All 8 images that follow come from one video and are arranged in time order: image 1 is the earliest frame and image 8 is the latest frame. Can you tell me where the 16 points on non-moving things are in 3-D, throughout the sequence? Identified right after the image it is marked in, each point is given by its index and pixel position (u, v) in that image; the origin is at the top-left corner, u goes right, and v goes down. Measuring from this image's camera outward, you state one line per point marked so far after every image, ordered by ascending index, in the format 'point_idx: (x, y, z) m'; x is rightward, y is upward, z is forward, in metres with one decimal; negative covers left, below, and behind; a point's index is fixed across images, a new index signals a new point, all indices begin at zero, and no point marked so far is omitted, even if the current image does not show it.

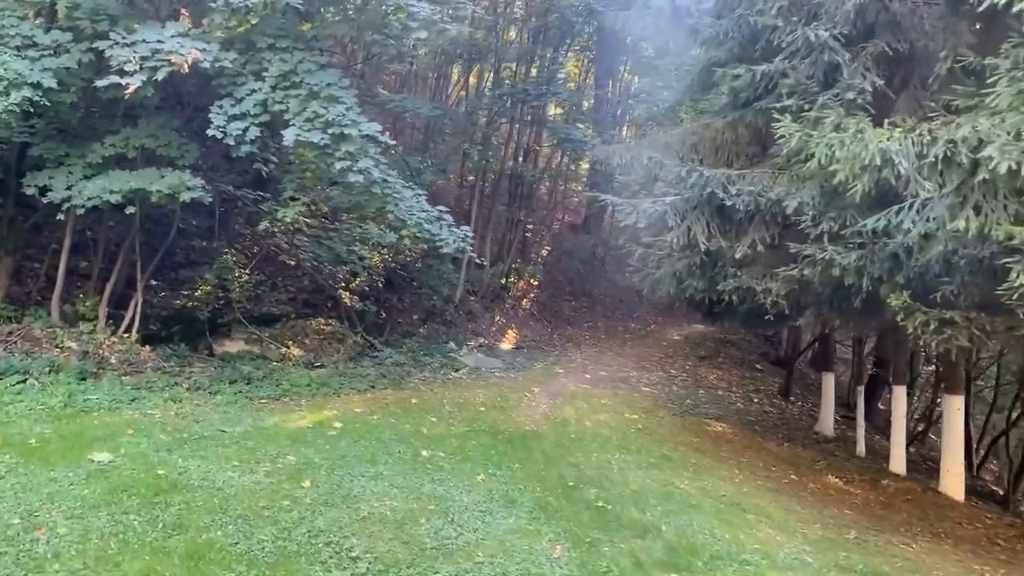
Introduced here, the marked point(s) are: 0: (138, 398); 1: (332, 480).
0: (-3.4, -1.0, +7.4) m
1: (-1.1, -1.2, +5.2) m
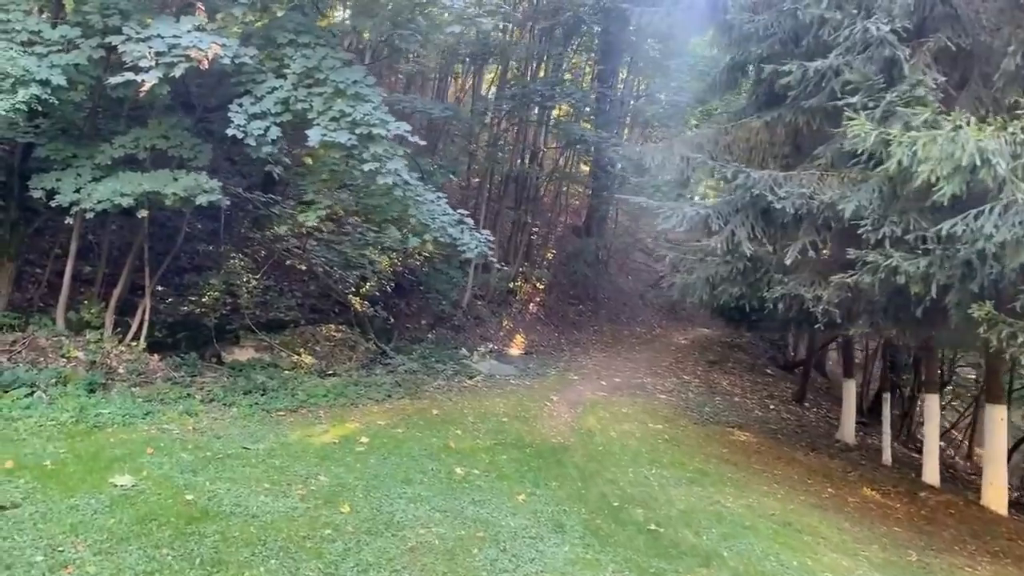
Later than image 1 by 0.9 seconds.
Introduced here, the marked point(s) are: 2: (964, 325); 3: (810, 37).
0: (-3.1, -1.1, +7.1) m
1: (-0.8, -1.3, +4.8) m
2: (+3.1, -0.3, +5.6) m
3: (+2.9, +2.4, +7.8) m
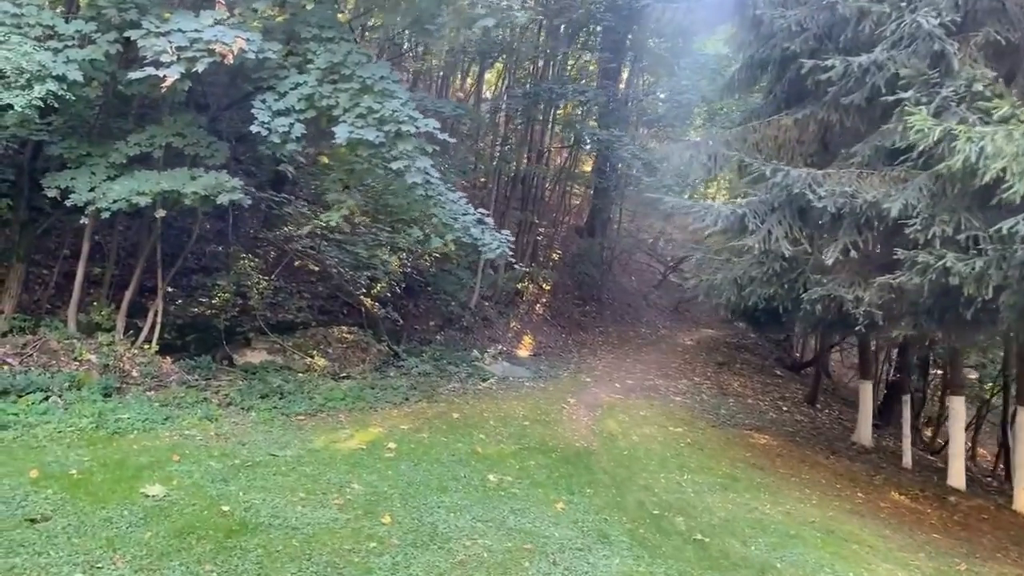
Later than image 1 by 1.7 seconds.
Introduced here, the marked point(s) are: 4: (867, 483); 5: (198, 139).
0: (-2.9, -1.1, +6.9) m
1: (-0.6, -1.3, +4.6) m
2: (+3.4, -0.3, +5.5) m
3: (+3.1, +2.4, +7.6) m
4: (+4.0, -2.2, +9.2) m
5: (-3.1, +1.5, +8.0) m
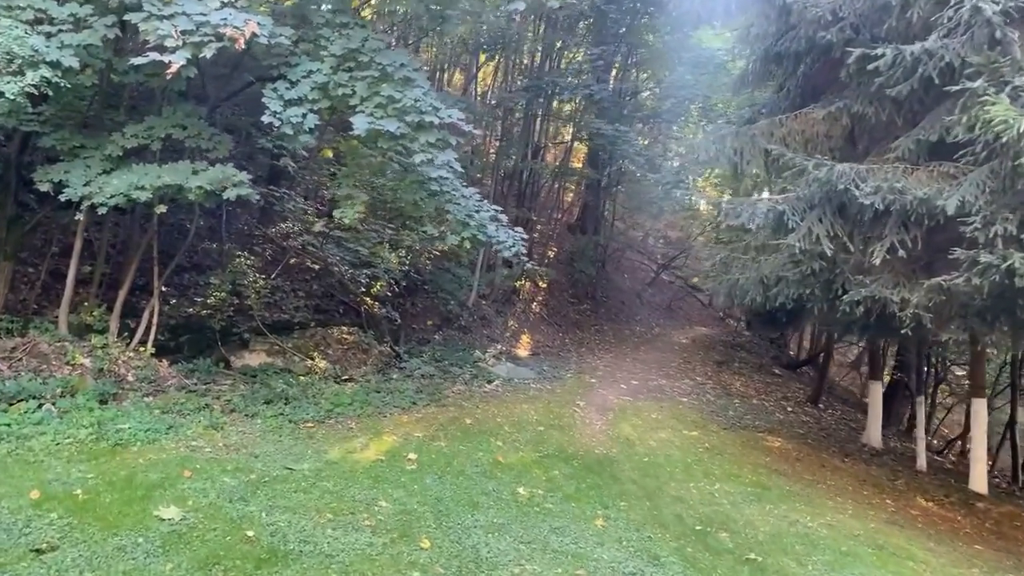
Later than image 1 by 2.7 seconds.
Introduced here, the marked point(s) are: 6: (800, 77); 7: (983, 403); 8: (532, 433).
0: (-2.7, -1.1, +6.5) m
1: (-0.3, -1.3, +4.3) m
2: (+3.6, -0.3, +5.2) m
3: (+3.3, +2.4, +7.3) m
4: (+4.2, -2.2, +8.9) m
5: (-2.9, +1.5, +7.6) m
6: (+3.7, +2.8, +10.7) m
7: (+5.5, -1.4, +9.6) m
8: (+0.2, -1.5, +8.3) m
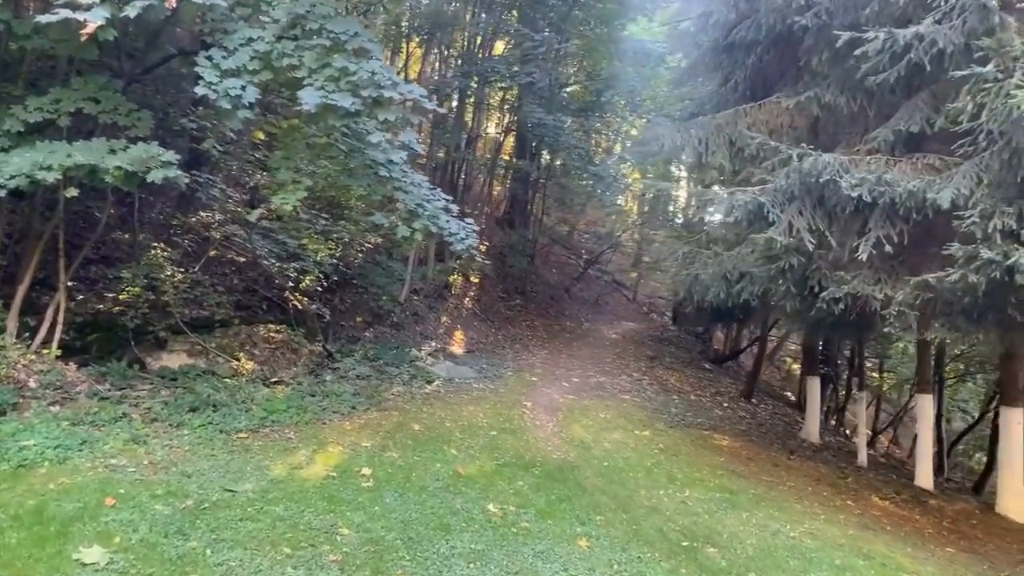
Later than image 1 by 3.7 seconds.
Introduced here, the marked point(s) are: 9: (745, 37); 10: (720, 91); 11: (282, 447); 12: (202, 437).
0: (-2.9, -1.0, +5.6) m
1: (-0.4, -1.3, +3.7) m
2: (+3.4, -0.3, +5.0) m
3: (+2.9, +2.4, +7.1) m
4: (+3.6, -2.2, +8.8) m
5: (-3.3, +1.5, +6.7) m
6: (+3.0, +2.8, +10.5) m
7: (+4.9, -1.3, +9.6) m
8: (-0.3, -1.4, +7.8) m
9: (+2.9, +3.1, +10.0) m
10: (+2.8, +2.7, +11.1) m
11: (-1.8, -1.2, +6.3) m
12: (-2.4, -1.1, +6.3) m
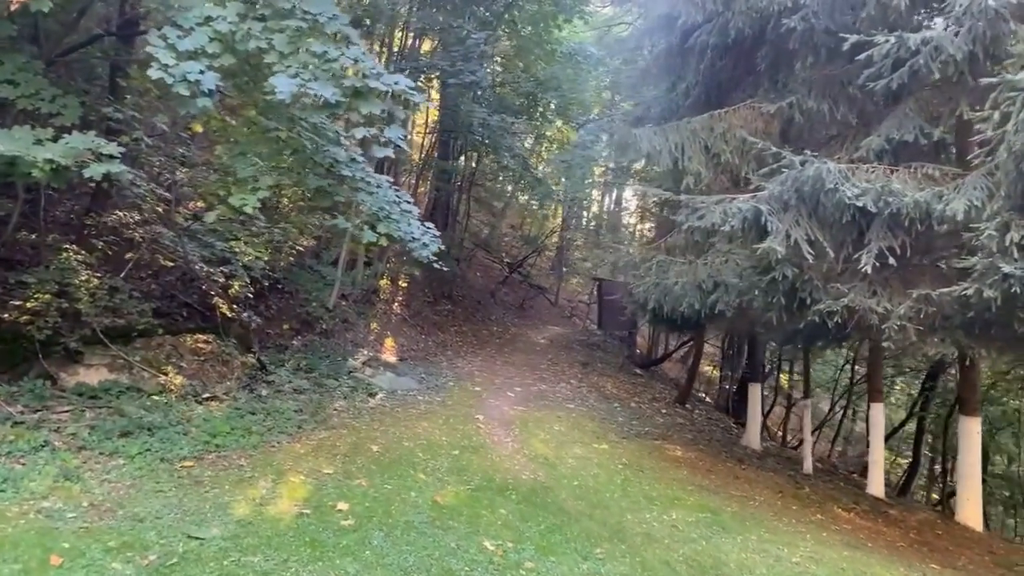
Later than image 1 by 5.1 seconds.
0: (-3.0, -1.1, +4.8) m
1: (-0.2, -1.4, +3.2) m
2: (+3.4, -0.3, +4.9) m
3: (+2.7, +2.3, +7.0) m
4: (+3.2, -2.3, +8.7) m
5: (-3.4, +1.4, +5.9) m
6: (+2.4, +2.7, +10.3) m
7: (+4.4, -1.4, +9.7) m
8: (-0.6, -1.5, +7.3) m
9: (+2.3, +3.0, +9.9) m
10: (+2.1, +2.6, +10.9) m
11: (-1.9, -1.3, +5.6) m
12: (-2.5, -1.2, +5.5) m
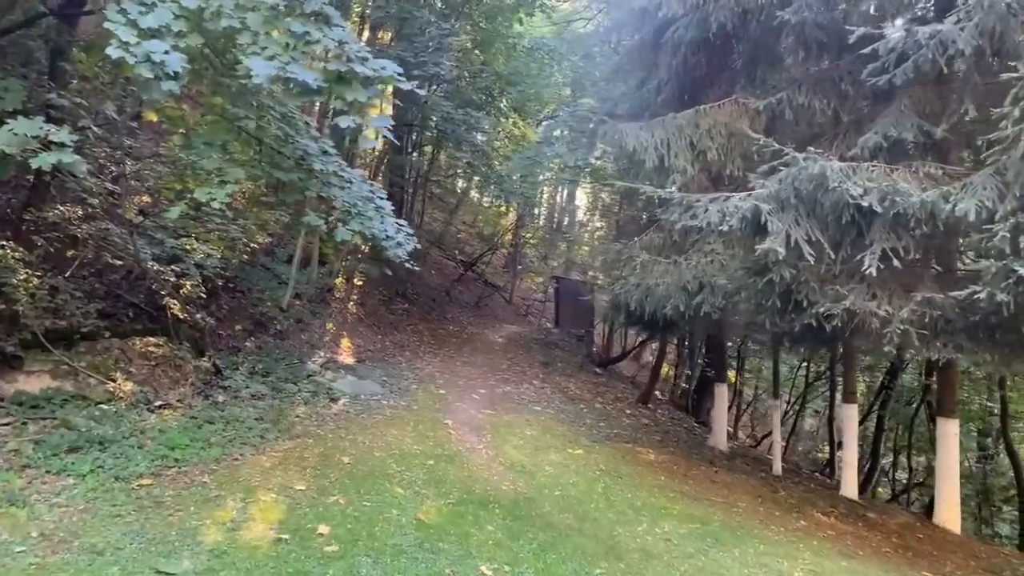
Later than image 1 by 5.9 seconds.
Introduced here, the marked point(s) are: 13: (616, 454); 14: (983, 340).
0: (-3.0, -1.1, +4.3) m
1: (-0.1, -1.4, +2.9) m
2: (+3.4, -0.4, +4.8) m
3: (+2.5, +2.3, +6.8) m
4: (+2.9, -2.3, +8.6) m
5: (-3.5, +1.4, +5.3) m
6: (+2.0, +2.7, +10.1) m
7: (+4.0, -1.4, +9.6) m
8: (-0.7, -1.5, +6.9) m
9: (+2.0, +3.0, +9.7) m
10: (+1.7, +2.6, +10.7) m
11: (-2.0, -1.3, +5.1) m
12: (-2.6, -1.2, +5.0) m
13: (+1.2, -2.0, +9.7) m
14: (+3.0, -0.3, +5.2) m
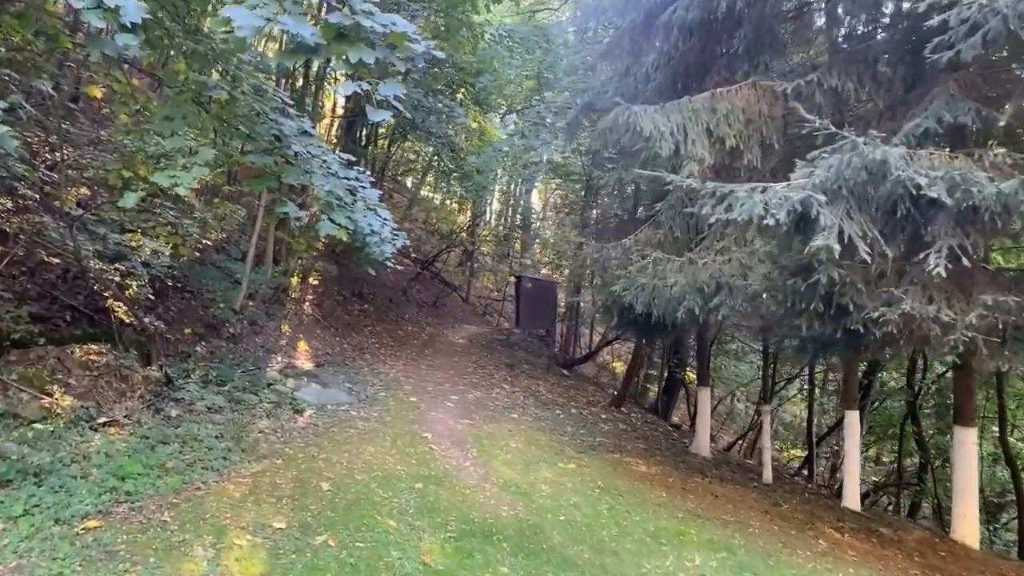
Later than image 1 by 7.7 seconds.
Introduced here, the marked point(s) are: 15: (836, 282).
0: (-2.8, -1.2, +3.4) m
1: (+0.1, -1.4, +2.1) m
2: (+3.5, -0.4, +4.3) m
3: (+2.5, +2.3, +6.2) m
4: (+2.8, -2.3, +8.0) m
5: (-3.4, +1.4, +4.3) m
6: (+1.8, +2.7, +9.5) m
7: (+3.9, -1.4, +9.1) m
8: (-0.7, -1.6, +6.1) m
9: (+1.8, +3.0, +9.0) m
10: (+1.4, +2.6, +10.0) m
11: (-1.8, -1.3, +4.3) m
12: (-2.4, -1.3, +4.1) m
13: (+1.1, -2.0, +9.0) m
14: (+3.1, -0.4, +4.7) m
15: (+2.0, 0.0, +5.1) m
